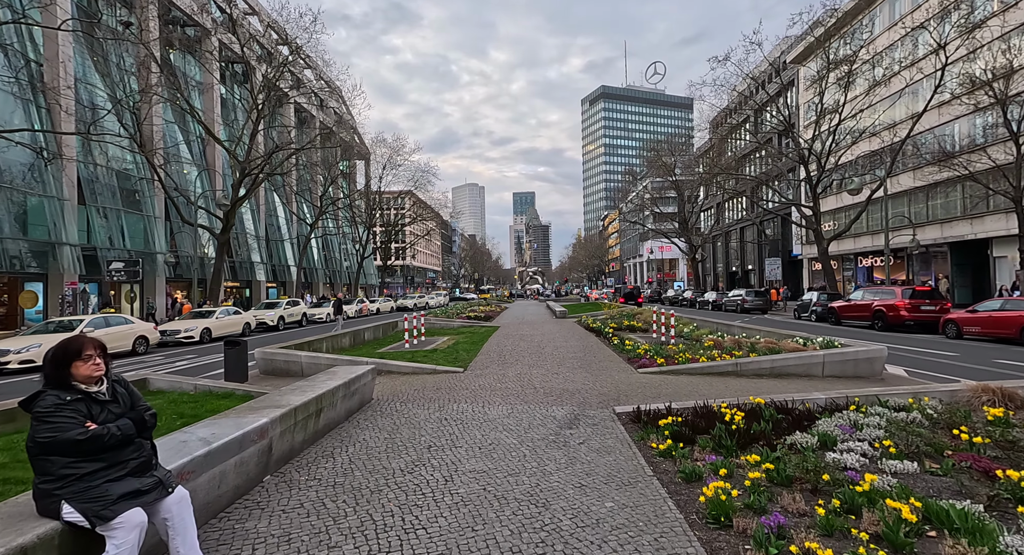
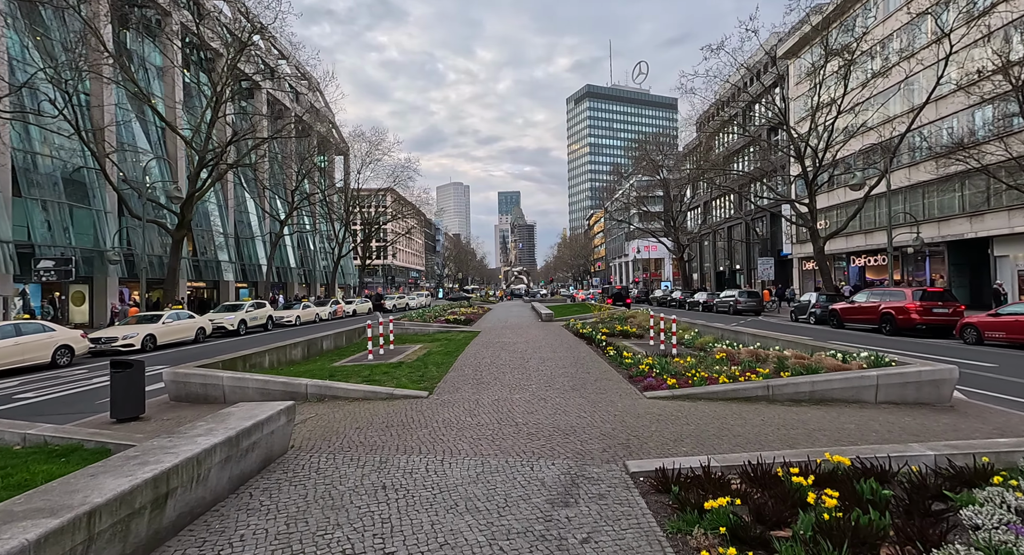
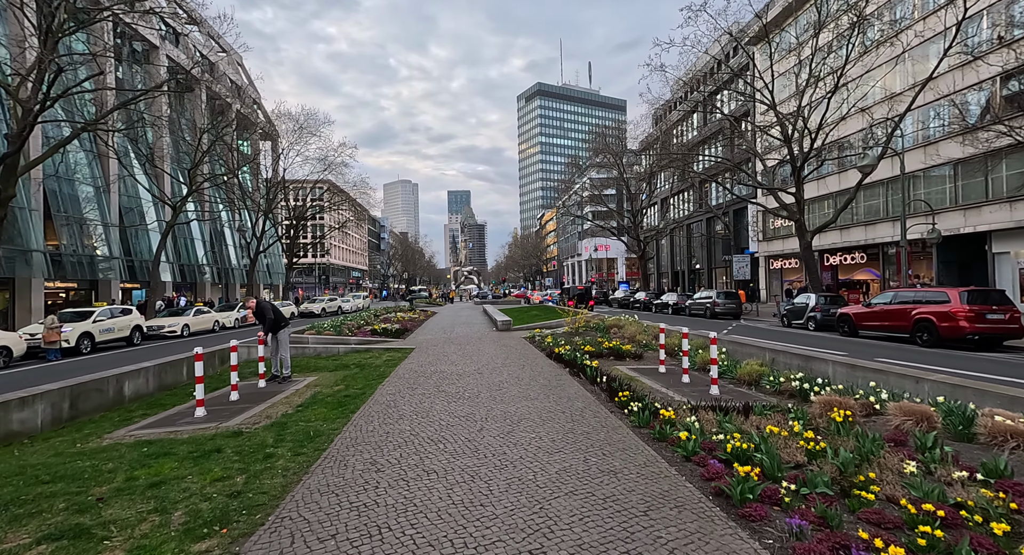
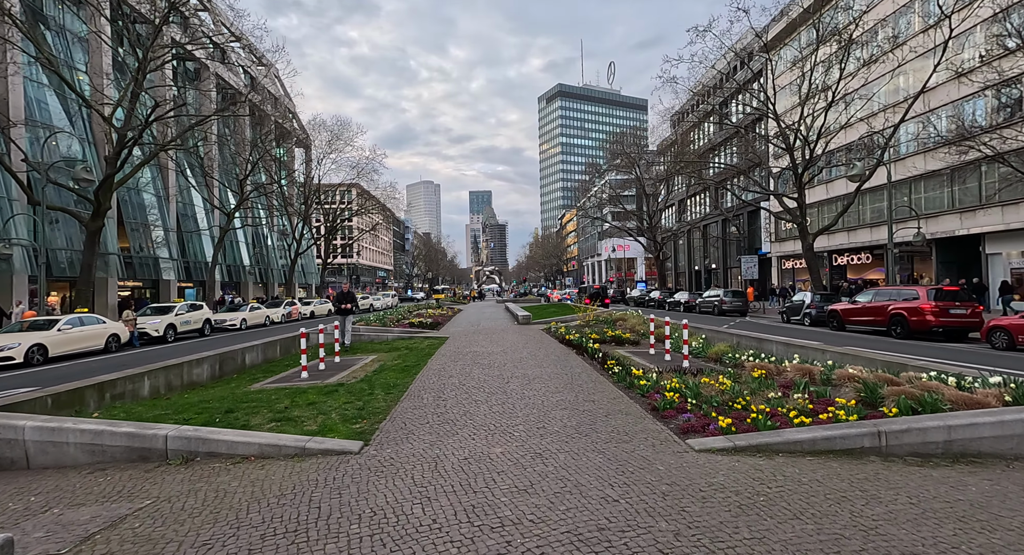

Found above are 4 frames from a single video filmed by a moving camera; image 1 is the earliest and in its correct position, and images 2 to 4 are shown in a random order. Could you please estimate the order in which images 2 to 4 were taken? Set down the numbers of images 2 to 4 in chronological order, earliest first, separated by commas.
2, 4, 3
